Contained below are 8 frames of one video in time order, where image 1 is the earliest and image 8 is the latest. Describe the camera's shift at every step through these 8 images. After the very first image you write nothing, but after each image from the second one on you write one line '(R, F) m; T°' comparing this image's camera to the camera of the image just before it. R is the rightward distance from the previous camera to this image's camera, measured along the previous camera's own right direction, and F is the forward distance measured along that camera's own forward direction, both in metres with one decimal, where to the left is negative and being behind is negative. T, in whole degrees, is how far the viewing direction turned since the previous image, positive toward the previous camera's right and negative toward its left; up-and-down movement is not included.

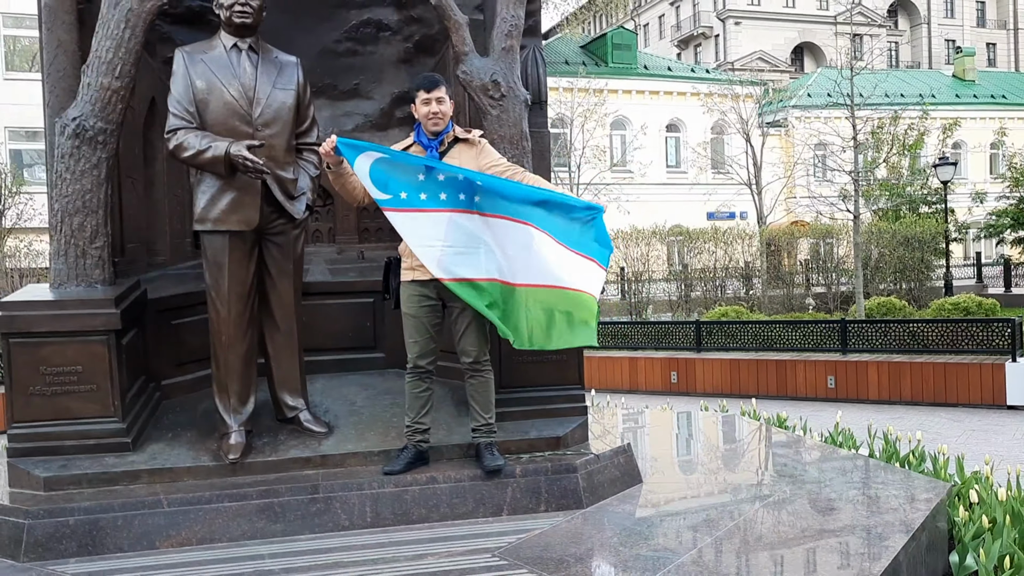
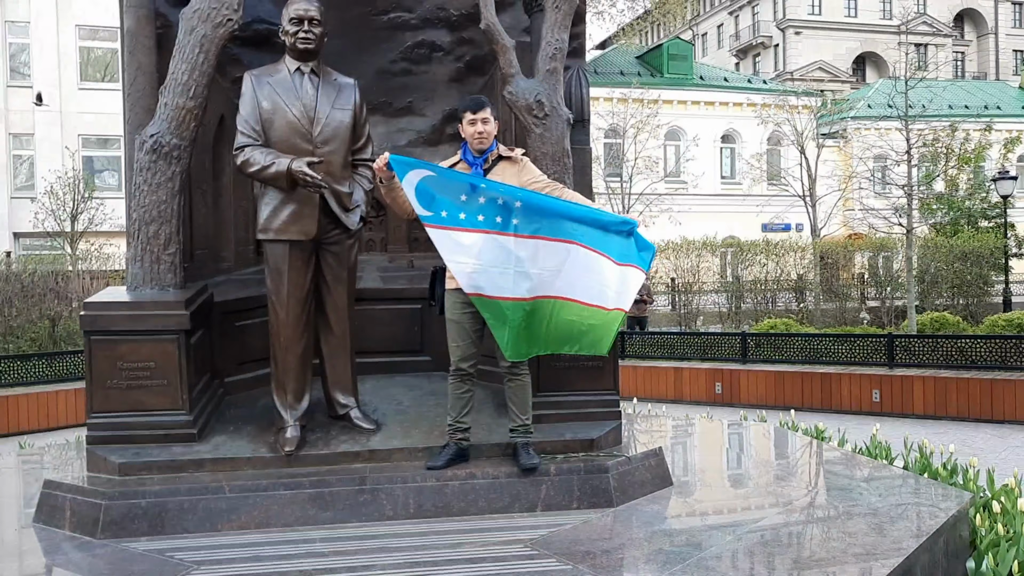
(+0.1, -0.2) m; -3°
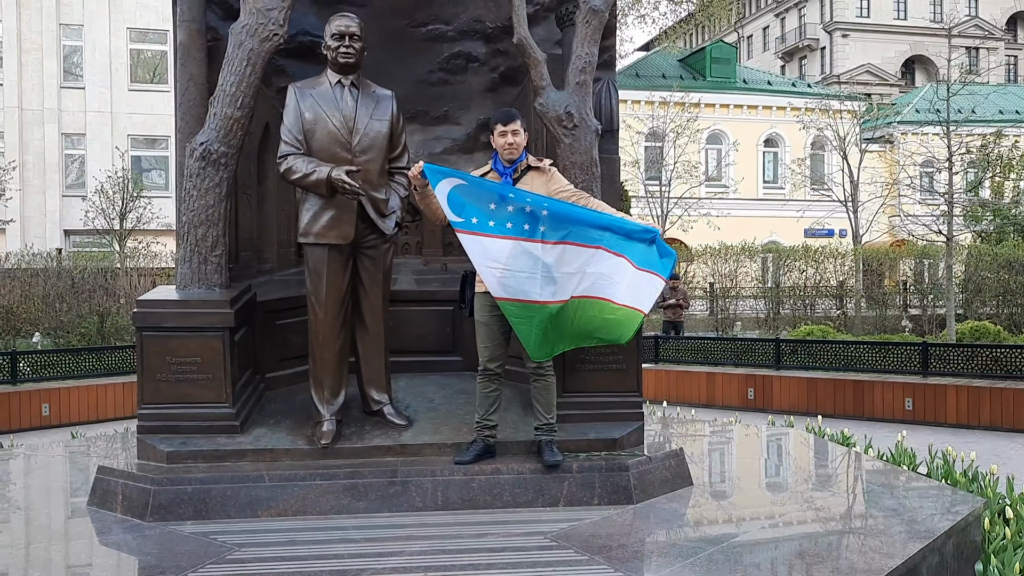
(+0.1, -0.2) m; -3°
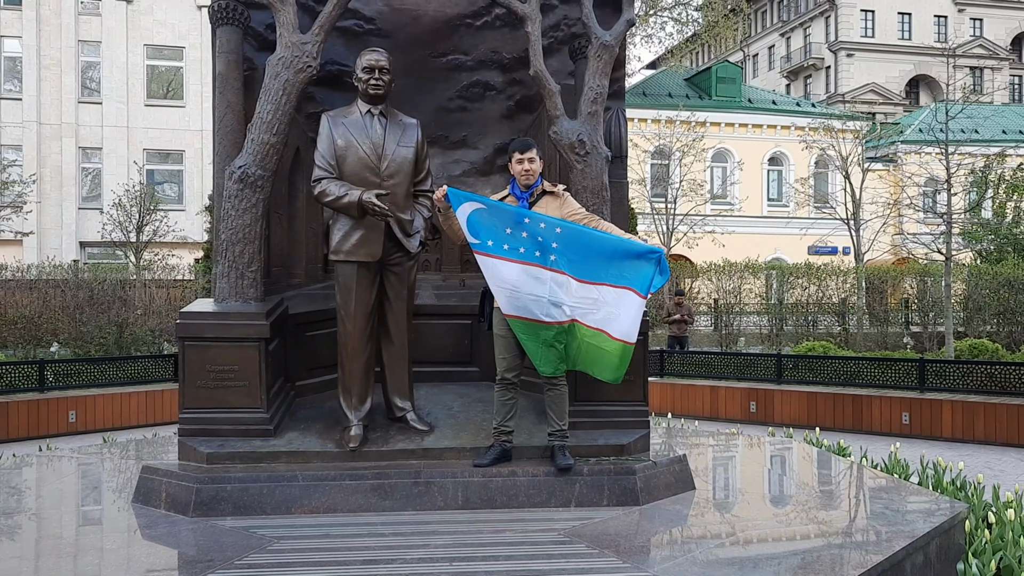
(-0.1, -0.3) m; 0°
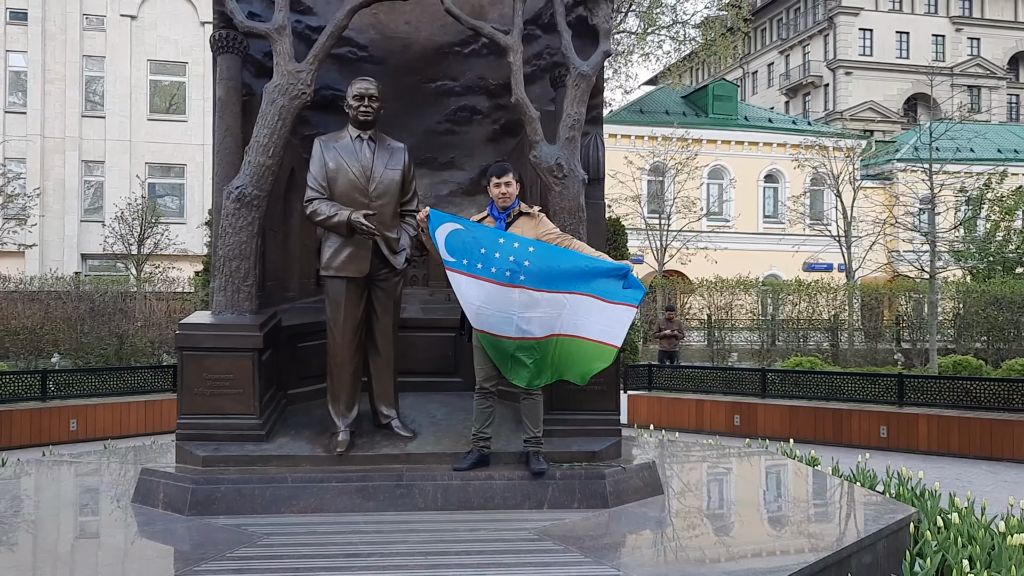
(+0.1, -0.3) m; 0°
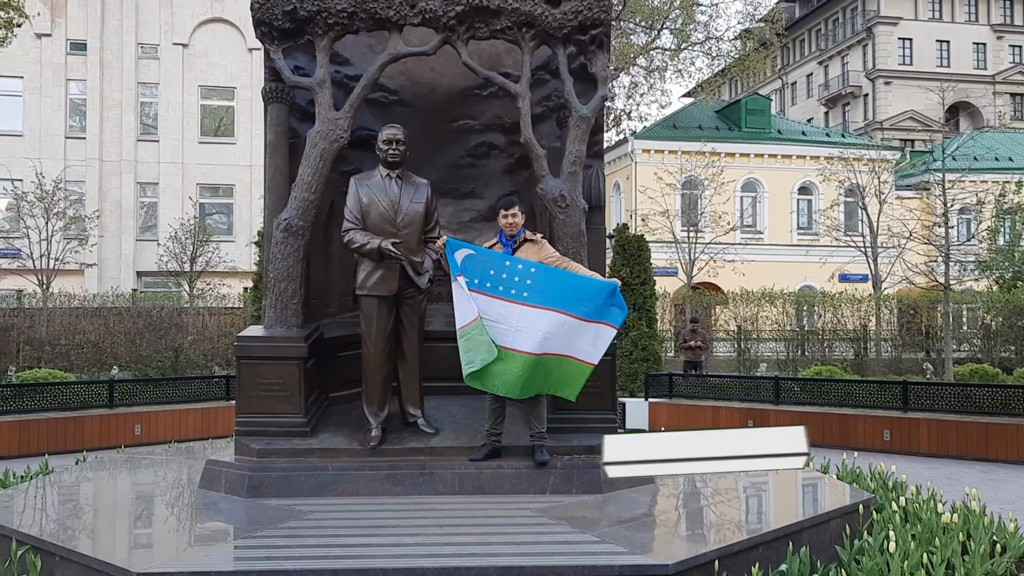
(+0.2, -0.8) m; -3°
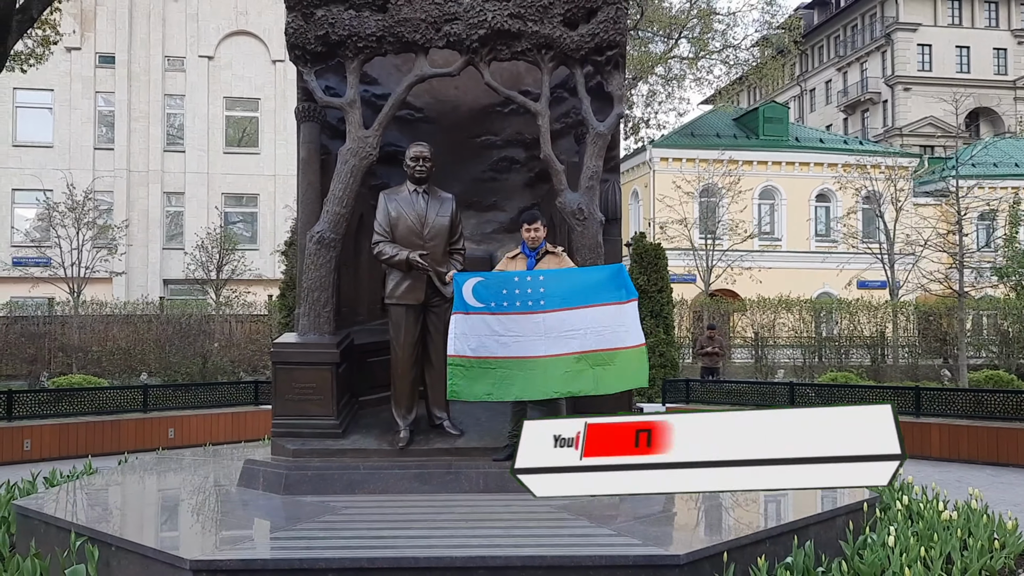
(0.0, -0.3) m; -1°
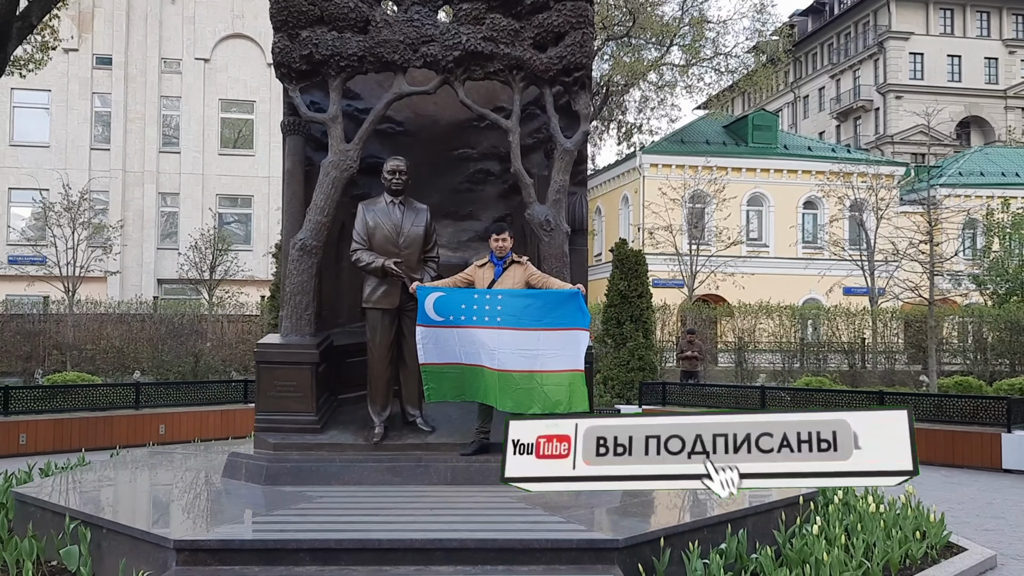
(+0.2, -0.4) m; 0°
